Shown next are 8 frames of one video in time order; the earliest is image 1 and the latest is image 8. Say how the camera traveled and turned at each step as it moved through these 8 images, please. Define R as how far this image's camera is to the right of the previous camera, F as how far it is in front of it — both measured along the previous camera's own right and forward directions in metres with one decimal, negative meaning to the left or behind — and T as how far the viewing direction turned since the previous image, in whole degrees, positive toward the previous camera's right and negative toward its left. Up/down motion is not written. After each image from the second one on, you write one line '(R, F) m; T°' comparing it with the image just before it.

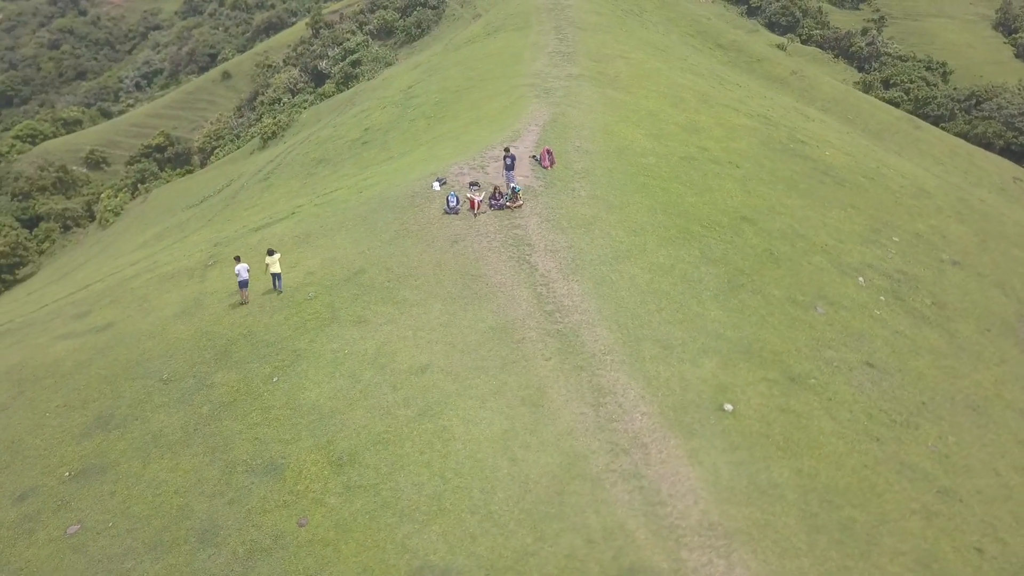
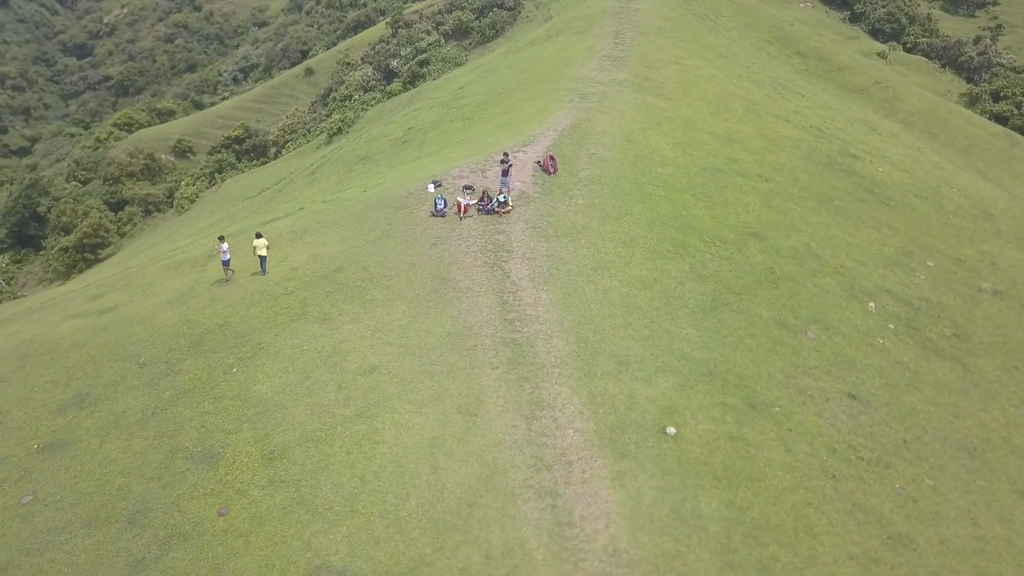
(+4.0, +0.5) m; -7°
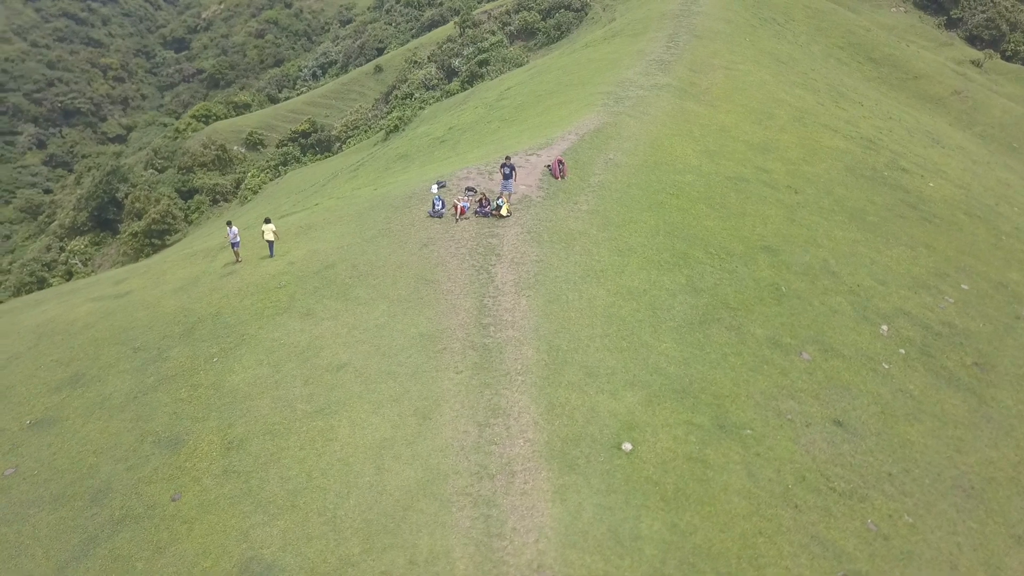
(+3.1, +0.4) m; -6°
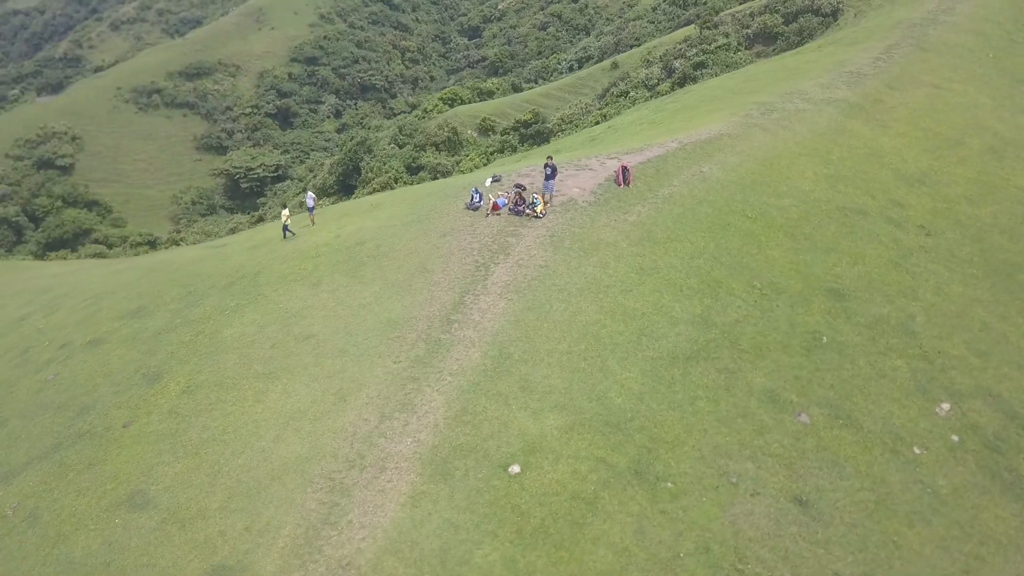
(+8.5, +2.2) m; -19°
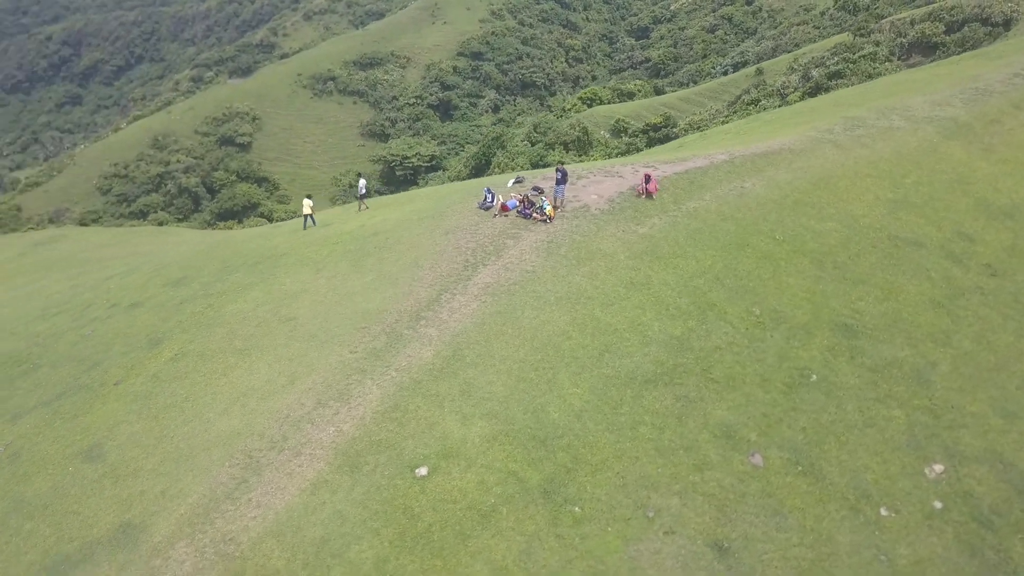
(+5.6, +0.9) m; -12°
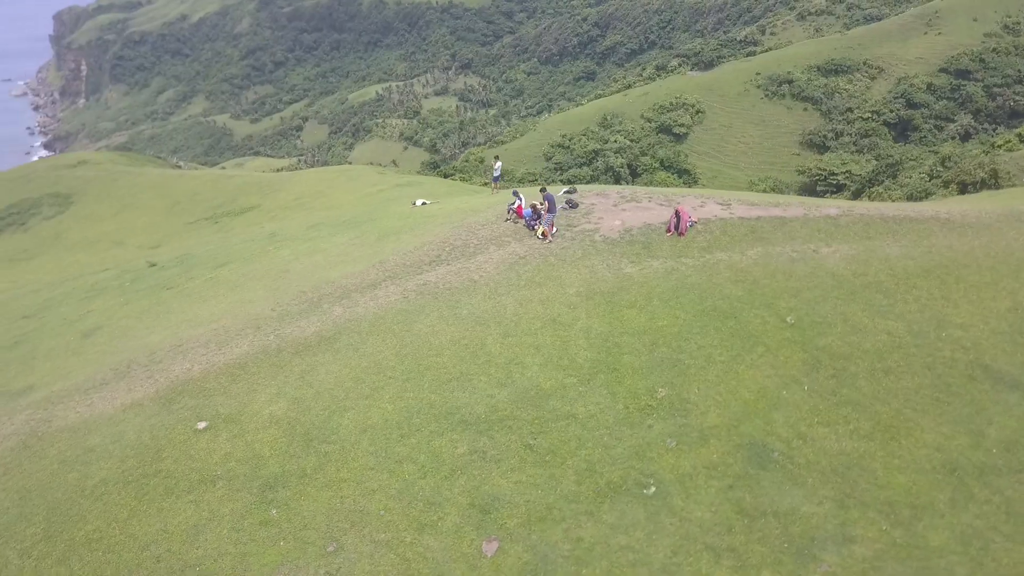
(+14.0, +5.7) m; -32°
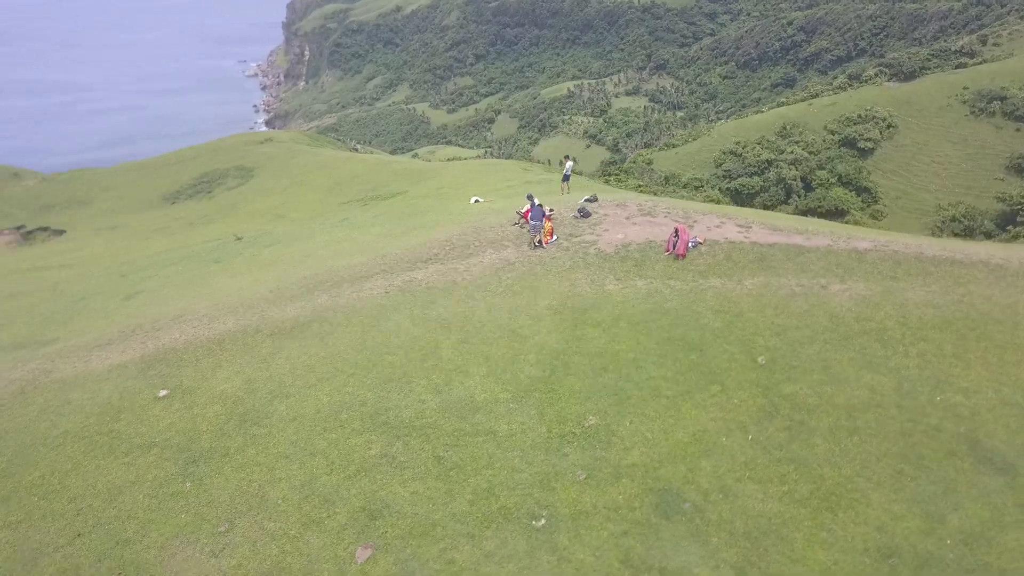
(+5.5, +1.3) m; -13°
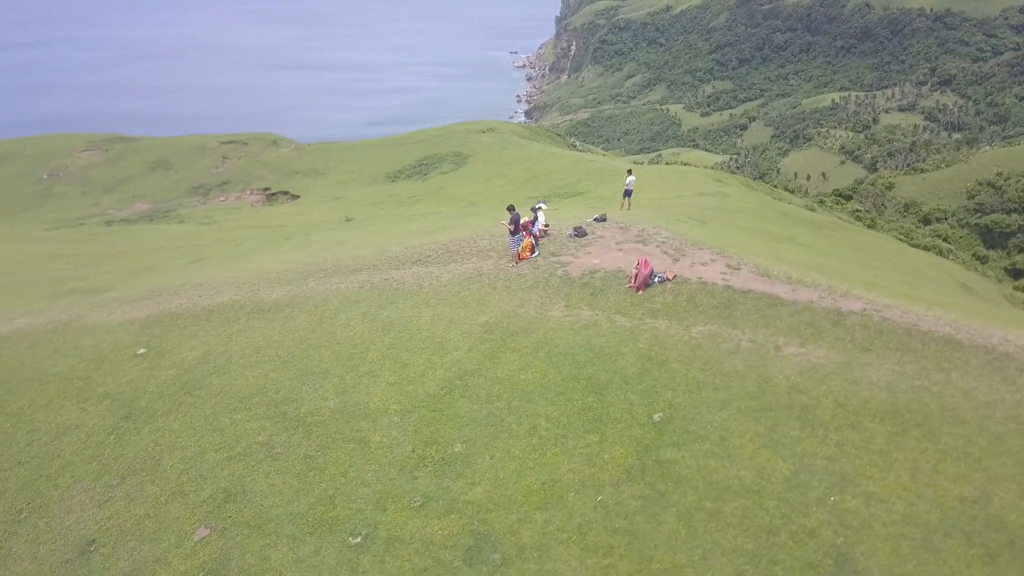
(+7.5, +1.8) m; -17°
